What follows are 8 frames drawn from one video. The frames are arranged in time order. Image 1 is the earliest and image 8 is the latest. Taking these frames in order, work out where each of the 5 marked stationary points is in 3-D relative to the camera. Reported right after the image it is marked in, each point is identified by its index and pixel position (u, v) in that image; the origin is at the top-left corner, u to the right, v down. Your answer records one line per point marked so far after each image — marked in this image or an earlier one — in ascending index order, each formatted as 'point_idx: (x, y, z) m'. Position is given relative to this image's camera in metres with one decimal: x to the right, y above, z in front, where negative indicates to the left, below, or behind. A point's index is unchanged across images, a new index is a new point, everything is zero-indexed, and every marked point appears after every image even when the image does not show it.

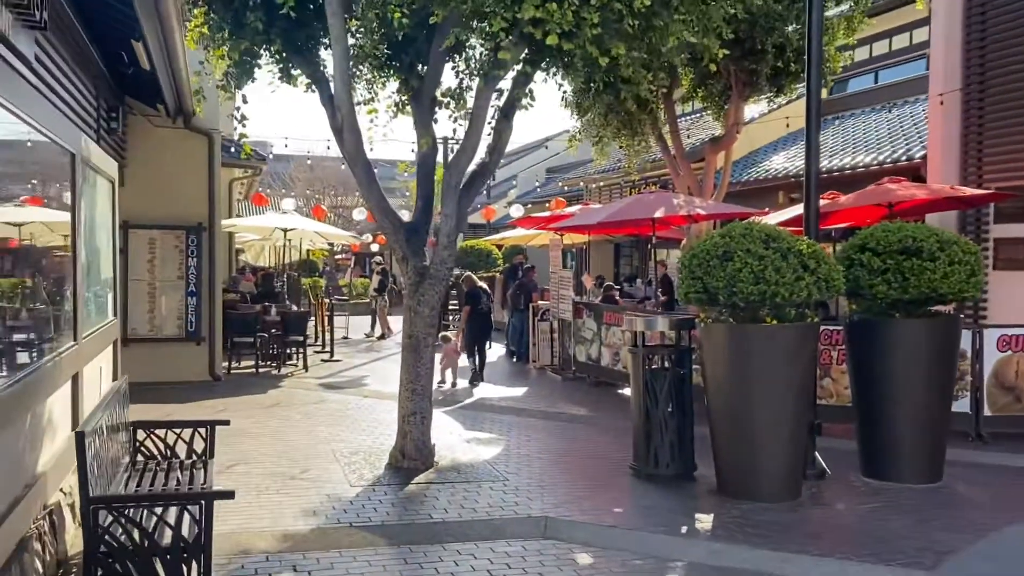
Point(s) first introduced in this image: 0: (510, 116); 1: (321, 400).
0: (0.0, +1.6, +8.0) m
1: (-2.4, -1.4, +11.1) m
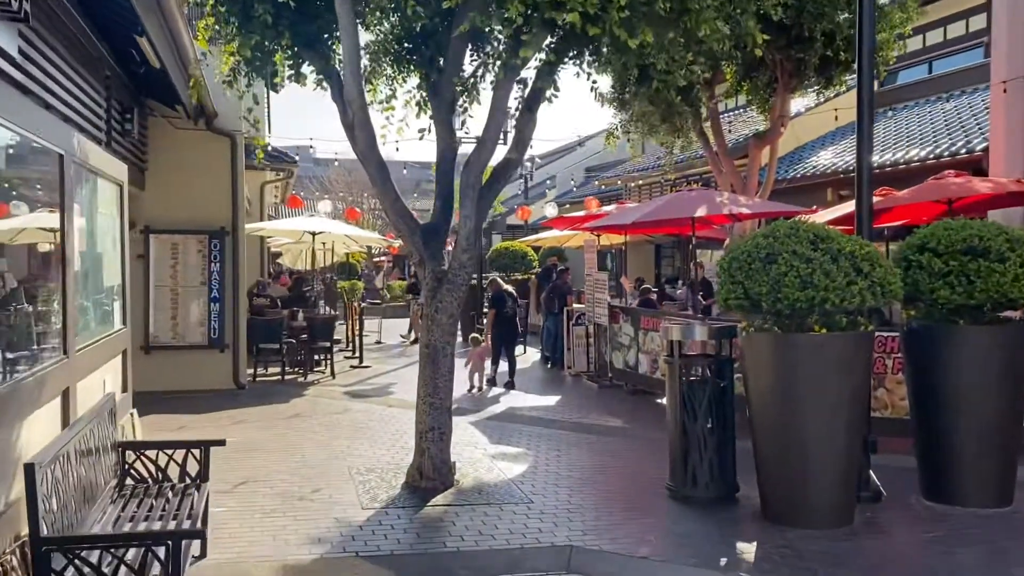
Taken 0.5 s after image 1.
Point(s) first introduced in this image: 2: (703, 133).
0: (+0.2, +1.5, +7.5) m
1: (-2.0, -1.5, +10.6) m
2: (+3.0, +2.4, +13.8) m
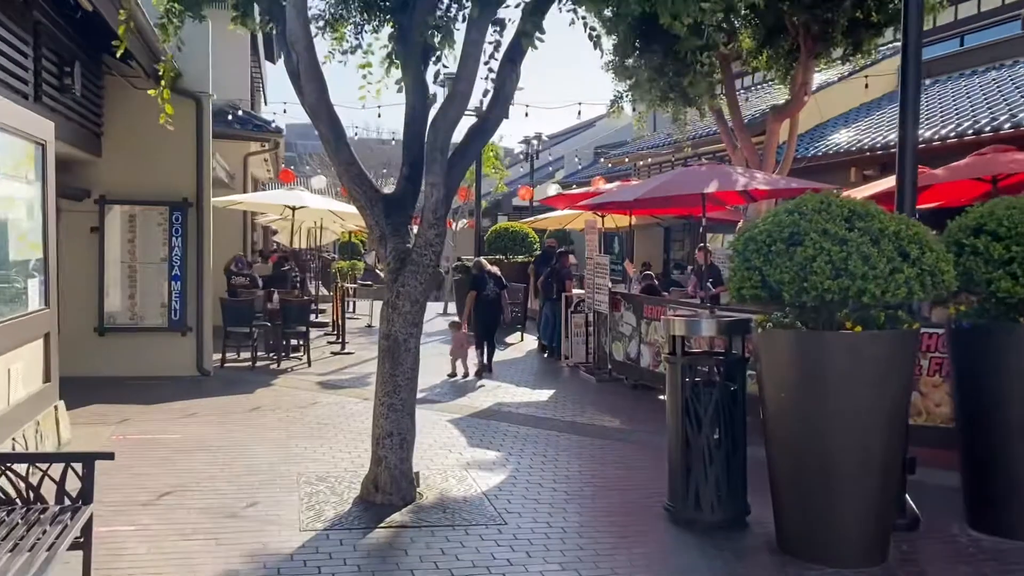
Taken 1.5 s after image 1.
0: (0.0, +1.7, +6.4) m
1: (-2.2, -1.3, +9.6) m
2: (+2.9, +2.6, +12.6) m
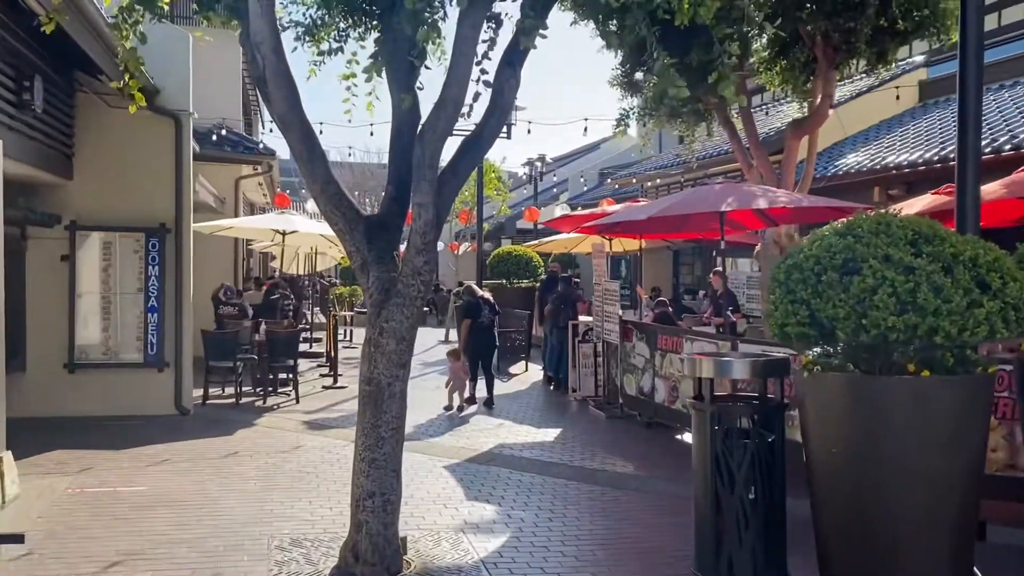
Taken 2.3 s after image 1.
0: (0.0, +1.4, +5.6) m
1: (-2.2, -1.6, +8.8) m
2: (+2.9, +2.3, +11.8) m
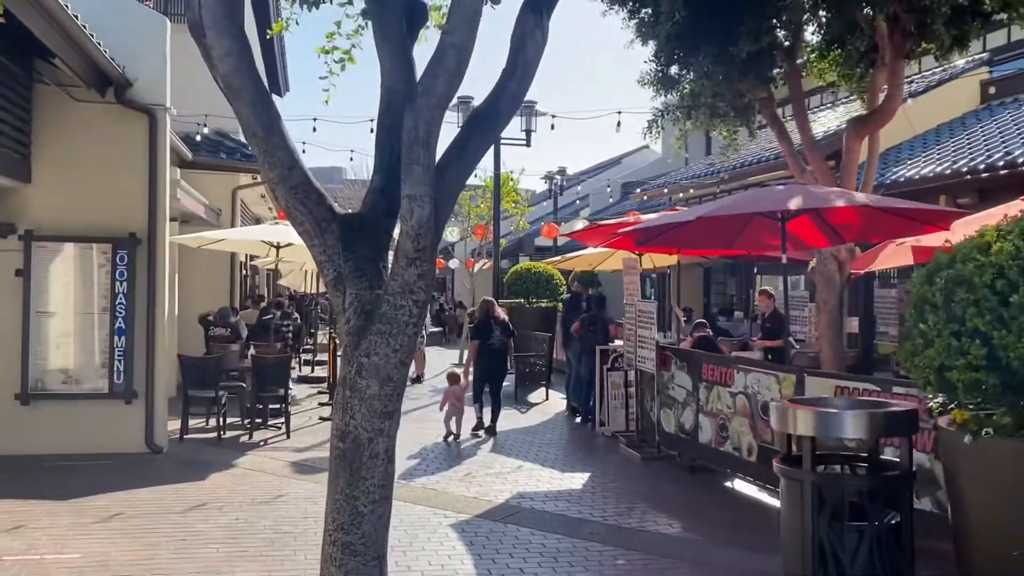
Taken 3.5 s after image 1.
0: (+0.2, +1.3, +4.3) m
1: (-2.0, -1.8, +7.4) m
2: (+3.2, +2.0, +10.5) m
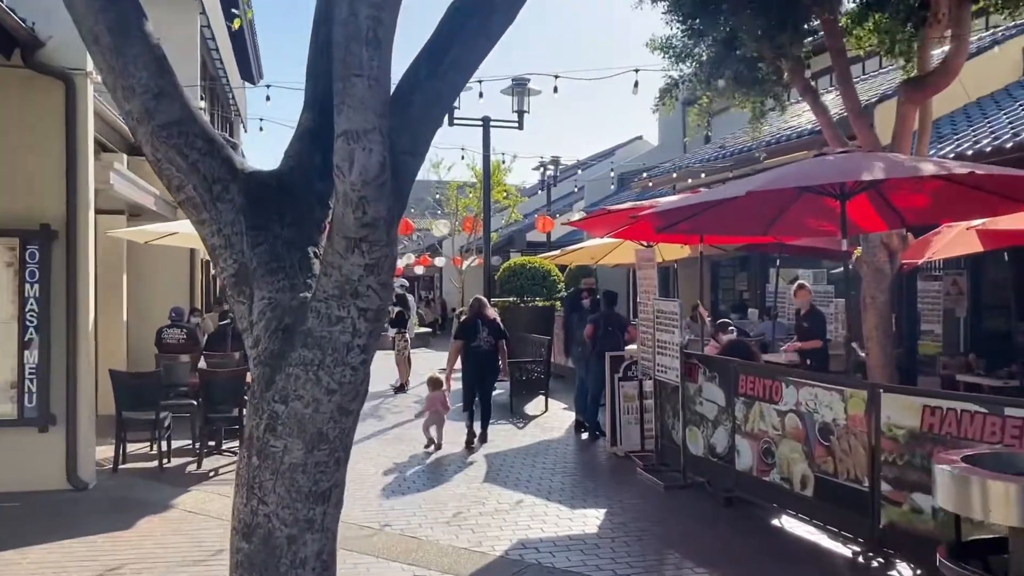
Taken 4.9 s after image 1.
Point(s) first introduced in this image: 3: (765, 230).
0: (+0.2, +1.3, +2.7) m
1: (-2.0, -1.8, +5.8) m
2: (+3.1, +2.1, +9.0) m
3: (+2.3, +0.5, +7.7) m
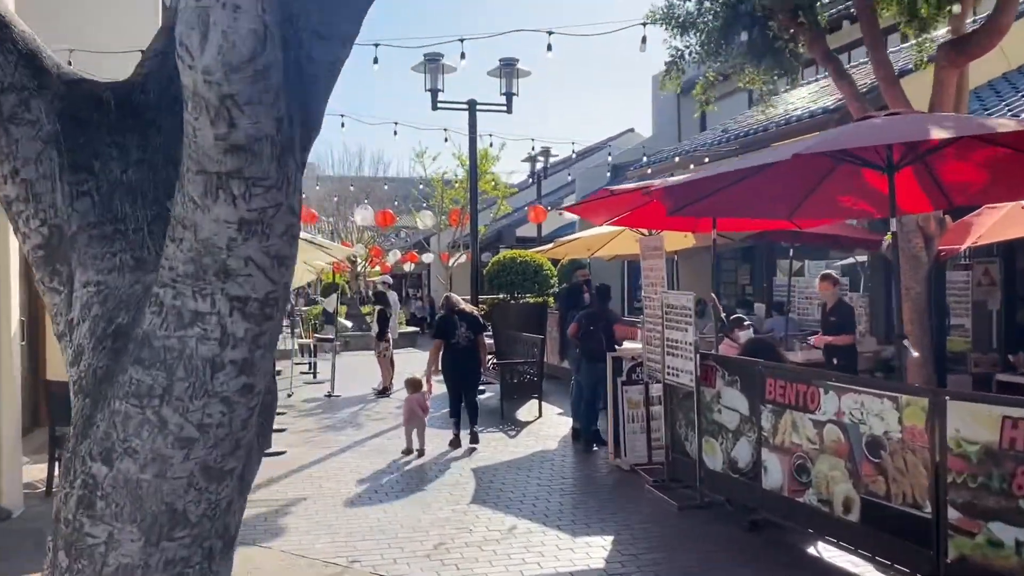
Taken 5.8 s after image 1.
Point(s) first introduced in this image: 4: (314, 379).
0: (+0.1, +1.4, +1.7) m
1: (-2.0, -1.8, +4.8) m
2: (+3.0, +2.2, +8.0) m
3: (+2.2, +0.6, +6.7) m
4: (-3.5, -1.6, +15.3) m
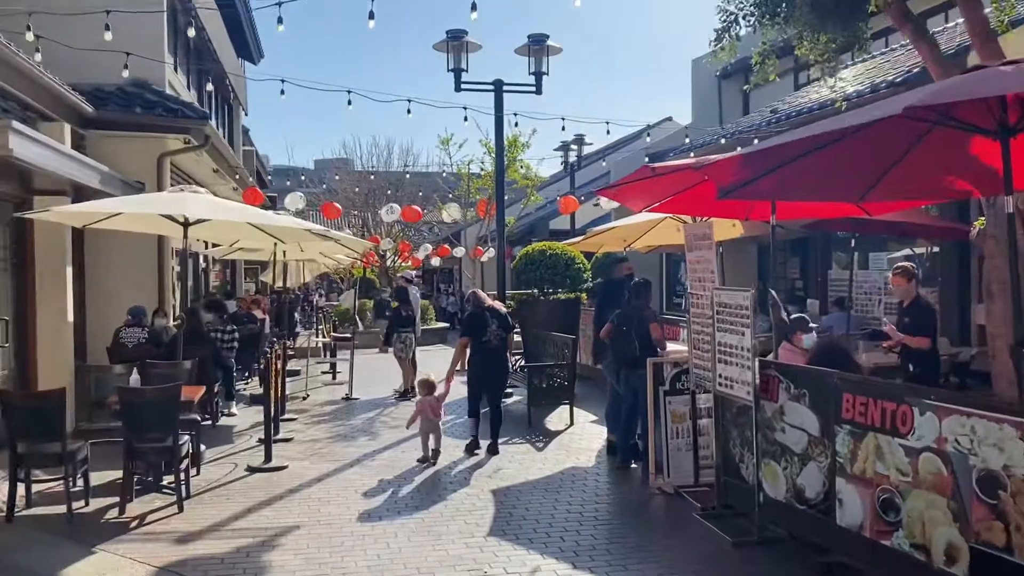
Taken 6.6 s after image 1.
0: (+0.1, +1.4, +0.7) m
1: (-2.0, -1.7, +3.9) m
2: (+3.2, +2.2, +6.8) m
3: (+2.3, +0.6, +5.6) m
4: (-3.0, -1.5, +14.5) m
